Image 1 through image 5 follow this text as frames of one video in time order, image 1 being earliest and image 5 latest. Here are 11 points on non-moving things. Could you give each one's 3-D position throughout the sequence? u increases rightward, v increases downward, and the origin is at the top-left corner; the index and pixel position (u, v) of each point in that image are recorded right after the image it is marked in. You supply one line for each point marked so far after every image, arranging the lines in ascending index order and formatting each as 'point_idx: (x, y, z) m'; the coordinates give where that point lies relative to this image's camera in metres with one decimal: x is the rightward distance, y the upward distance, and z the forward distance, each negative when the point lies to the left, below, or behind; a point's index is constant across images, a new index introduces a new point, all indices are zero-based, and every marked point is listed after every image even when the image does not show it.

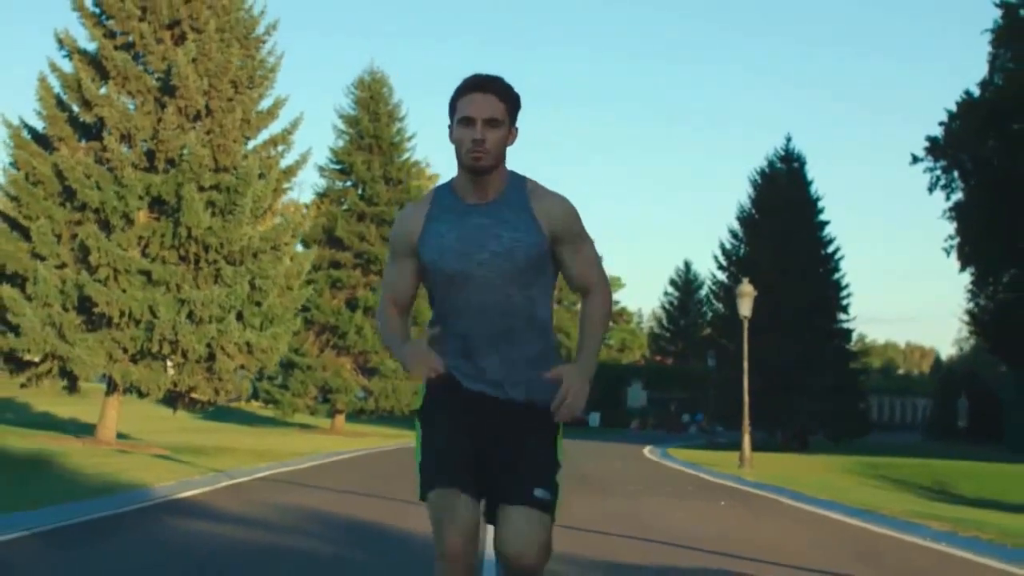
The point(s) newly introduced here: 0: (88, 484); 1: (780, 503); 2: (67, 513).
0: (-5.7, -2.6, +18.6) m
1: (+3.8, -3.0, +19.2) m
2: (-4.7, -2.4, +14.7) m
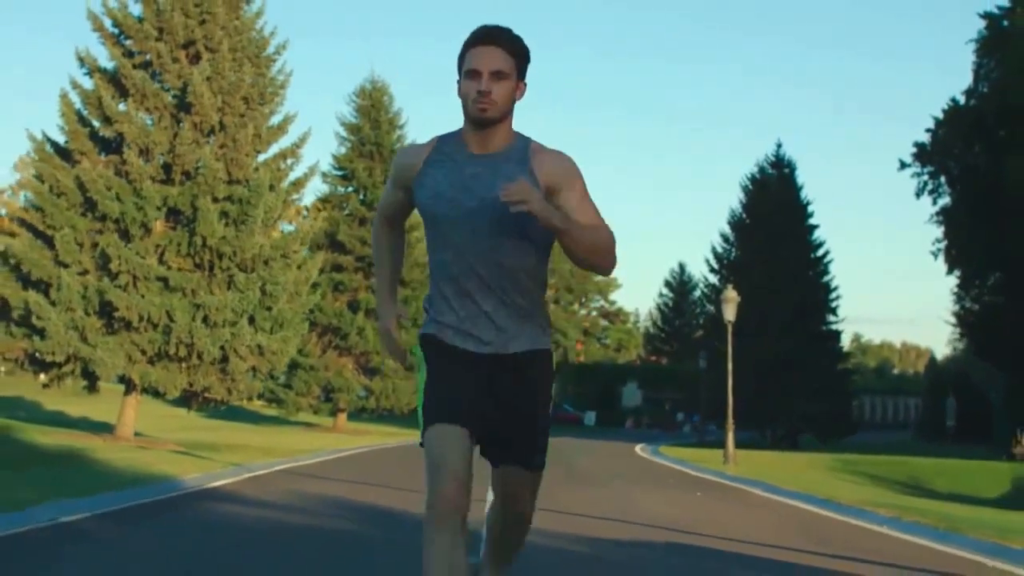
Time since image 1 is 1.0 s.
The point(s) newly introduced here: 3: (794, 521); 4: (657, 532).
0: (-5.8, -2.8, +20.3) m
1: (+3.7, -3.1, +21.0) m
2: (-4.7, -2.5, +16.4) m
3: (+3.4, -2.7, +15.7) m
4: (+1.6, -2.5, +14.0) m
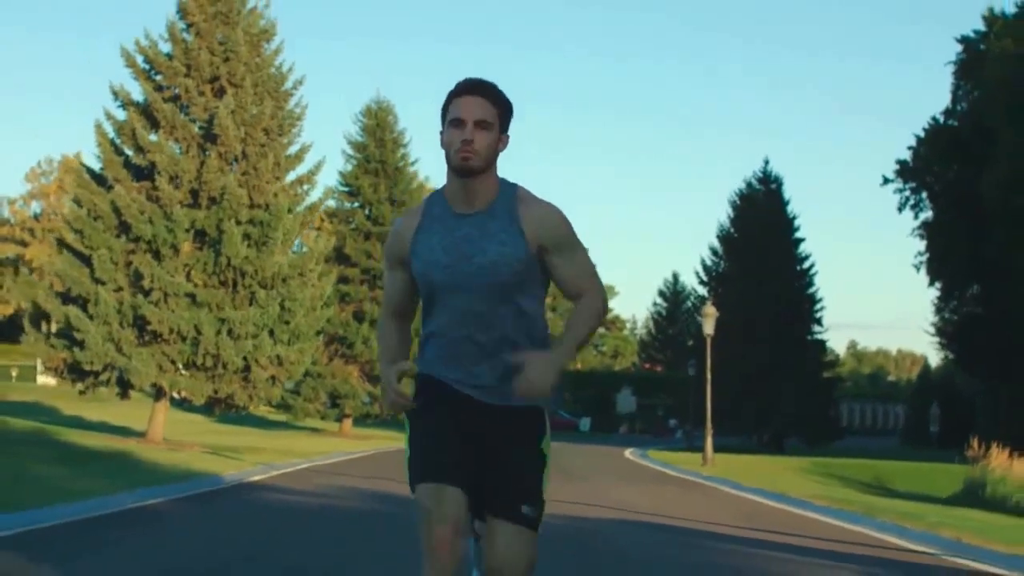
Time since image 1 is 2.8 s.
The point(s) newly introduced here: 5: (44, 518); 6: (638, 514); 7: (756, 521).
0: (-5.9, -3.1, +23.3) m
1: (+3.6, -3.5, +23.9) m
2: (-4.8, -2.8, +19.4) m
3: (+3.3, -3.1, +18.7) m
4: (+1.6, -2.8, +17.0) m
5: (-5.4, -2.7, +15.9) m
6: (+1.6, -2.9, +17.6) m
7: (+3.1, -3.0, +17.3) m
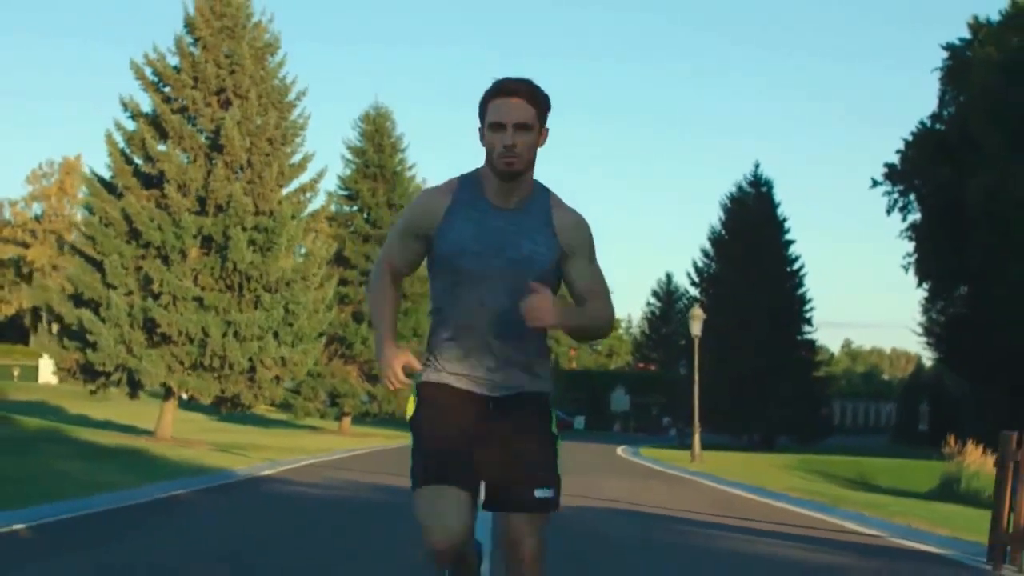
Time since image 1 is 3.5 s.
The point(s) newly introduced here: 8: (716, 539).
0: (-6.0, -3.2, +24.7) m
1: (+3.5, -3.6, +25.3) m
2: (-4.9, -2.9, +20.8) m
3: (+3.2, -3.2, +20.1) m
4: (+1.5, -3.0, +18.4) m
5: (-5.5, -2.8, +17.3) m
6: (+1.5, -3.0, +19.0) m
7: (+3.0, -3.1, +18.8) m
8: (+2.2, -2.7, +14.5) m
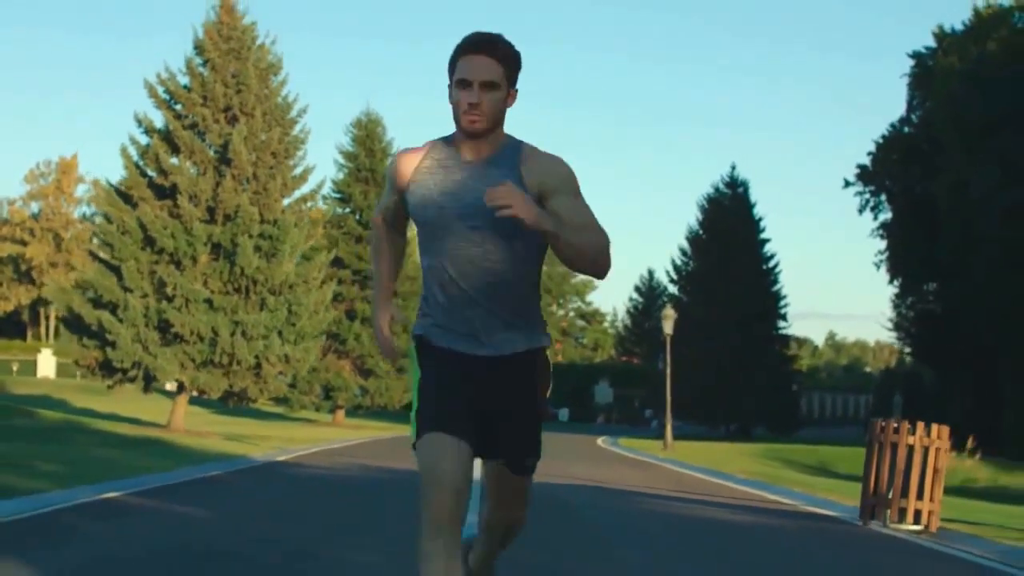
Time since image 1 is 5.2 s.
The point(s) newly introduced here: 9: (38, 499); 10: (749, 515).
0: (-6.2, -3.4, +27.6) m
1: (+3.2, -3.7, +28.4) m
2: (-5.1, -3.1, +23.8) m
3: (+3.0, -3.3, +23.2) m
4: (+1.3, -3.1, +21.4) m
5: (-5.7, -2.9, +20.3) m
6: (+1.3, -3.2, +22.1) m
7: (+2.8, -3.2, +21.8) m
8: (+2.0, -2.9, +17.6) m
9: (-5.7, -2.5, +16.3) m
10: (+2.9, -2.7, +16.3) m
